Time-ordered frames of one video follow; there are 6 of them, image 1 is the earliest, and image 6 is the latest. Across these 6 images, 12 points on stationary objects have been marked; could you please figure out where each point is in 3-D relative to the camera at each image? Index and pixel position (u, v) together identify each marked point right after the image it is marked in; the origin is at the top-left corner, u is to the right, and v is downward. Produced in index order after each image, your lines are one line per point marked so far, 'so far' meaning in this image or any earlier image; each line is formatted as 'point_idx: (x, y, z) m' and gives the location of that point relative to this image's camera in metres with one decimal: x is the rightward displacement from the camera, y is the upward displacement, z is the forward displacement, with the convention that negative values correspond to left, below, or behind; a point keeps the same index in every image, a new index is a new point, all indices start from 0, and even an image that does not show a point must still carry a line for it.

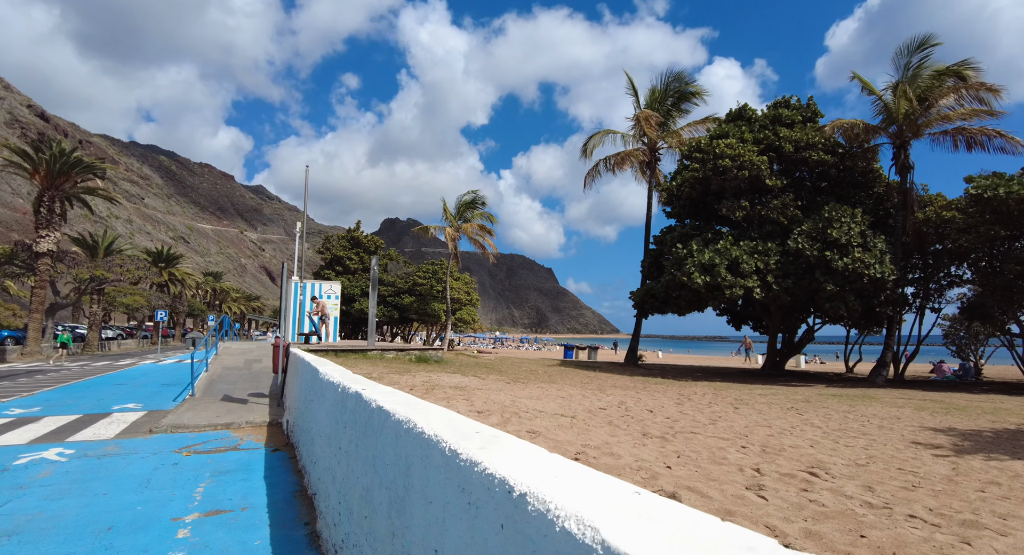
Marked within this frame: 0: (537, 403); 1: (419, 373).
0: (+0.4, -1.7, +7.5) m
1: (-1.7, -1.7, +9.8) m
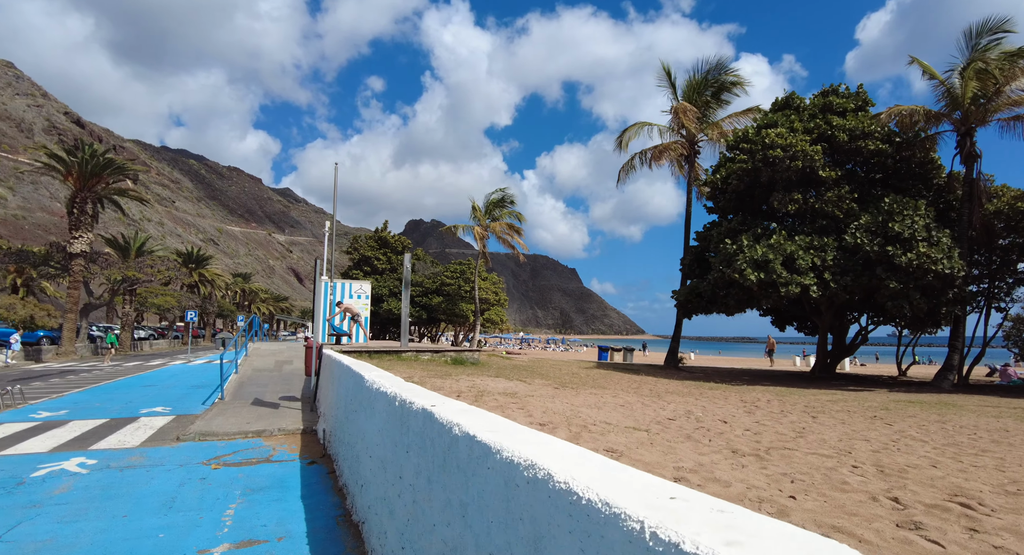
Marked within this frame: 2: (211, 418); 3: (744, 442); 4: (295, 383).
0: (+1.1, -1.7, +6.7) m
1: (-0.8, -1.6, +9.0) m
2: (-4.5, -2.1, +8.2) m
3: (+2.6, -1.8, +6.0) m
4: (-5.0, -2.4, +12.4) m
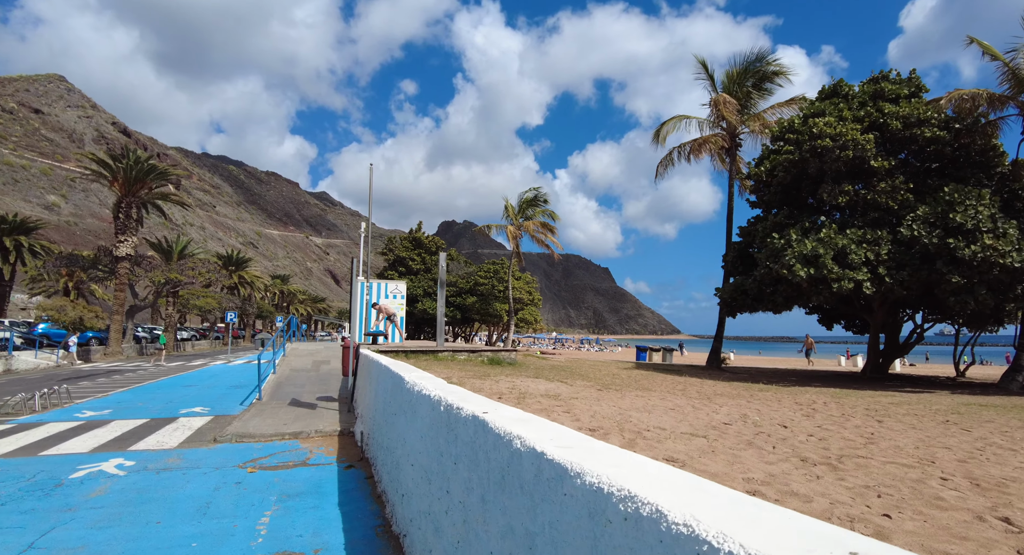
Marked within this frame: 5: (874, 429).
0: (+1.6, -1.6, +6.2) m
1: (-0.2, -1.6, +8.7) m
2: (-3.9, -2.1, +8.1) m
3: (+3.0, -1.7, +5.5) m
4: (-4.1, -2.4, +12.3) m
5: (+4.9, -2.1, +7.4) m
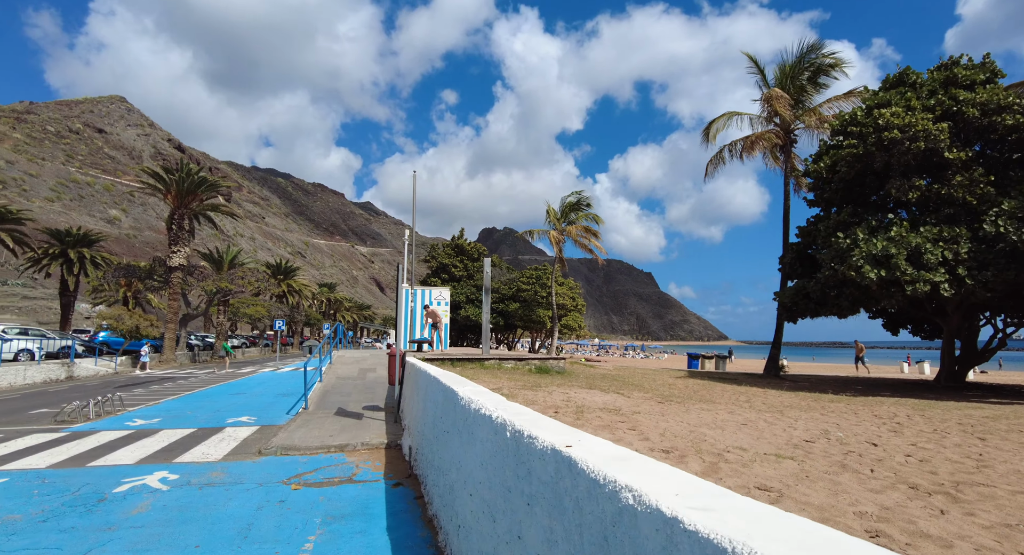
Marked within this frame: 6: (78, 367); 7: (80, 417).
0: (+2.2, -1.6, +5.6) m
1: (+0.6, -1.7, +8.2) m
2: (-3.2, -2.2, +7.9) m
3: (+3.6, -1.7, +4.8) m
4: (-3.0, -2.6, +12.1) m
5: (+5.6, -2.0, +6.5) m
6: (-14.4, -2.9, +17.9) m
7: (-7.4, -2.4, +9.3) m
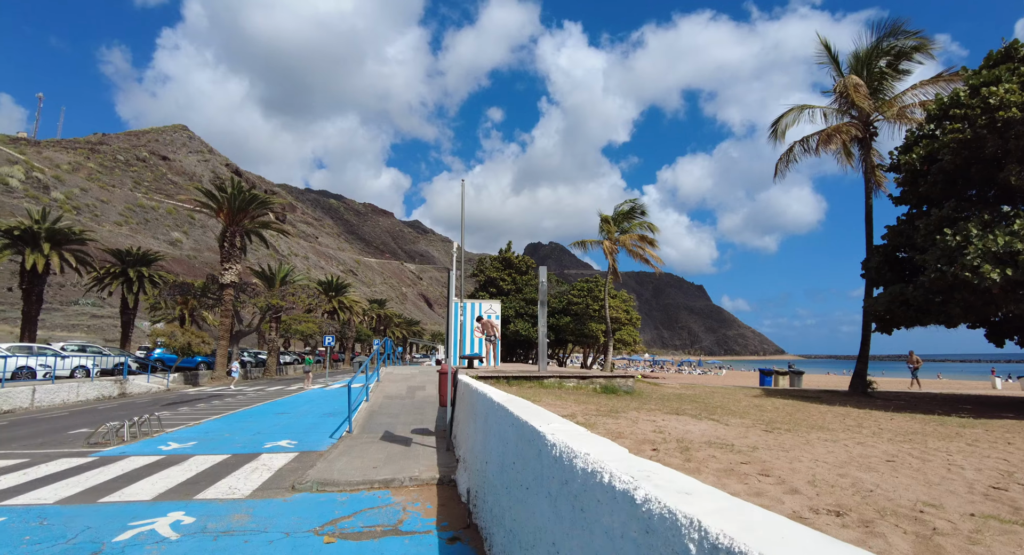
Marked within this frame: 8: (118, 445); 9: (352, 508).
0: (+2.9, -1.6, +4.2) m
1: (+1.5, -1.7, +6.9) m
2: (-2.3, -2.3, +6.9) m
3: (+4.2, -1.6, +3.2) m
4: (-1.7, -2.8, +11.1) m
5: (+6.4, -1.9, +4.7) m
6: (-12.5, -3.5, +17.8) m
7: (-6.4, -2.6, +8.6) m
8: (-6.1, -2.6, +8.5) m
9: (-1.6, -2.2, +5.2) m
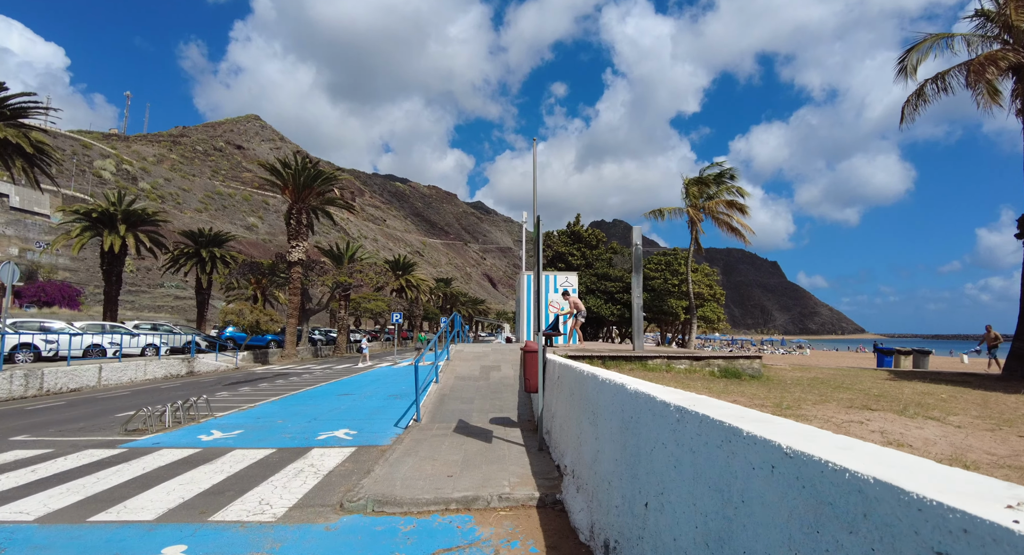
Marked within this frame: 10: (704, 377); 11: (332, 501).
0: (+3.7, -1.1, +2.0) m
1: (+2.6, -1.1, +4.9) m
2: (-1.1, -1.8, +5.3) m
3: (+4.8, -1.2, +0.9) m
4: (-0.1, -2.1, +9.4) m
5: (+7.2, -1.4, +2.1) m
6: (-10.0, -2.7, +17.4) m
7: (-5.0, -2.1, +7.5) m
8: (-4.8, -2.1, +7.3) m
9: (-0.6, -1.7, +3.5) m
10: (+3.0, -1.5, +8.4) m
11: (-1.5, -1.8, +4.4) m
